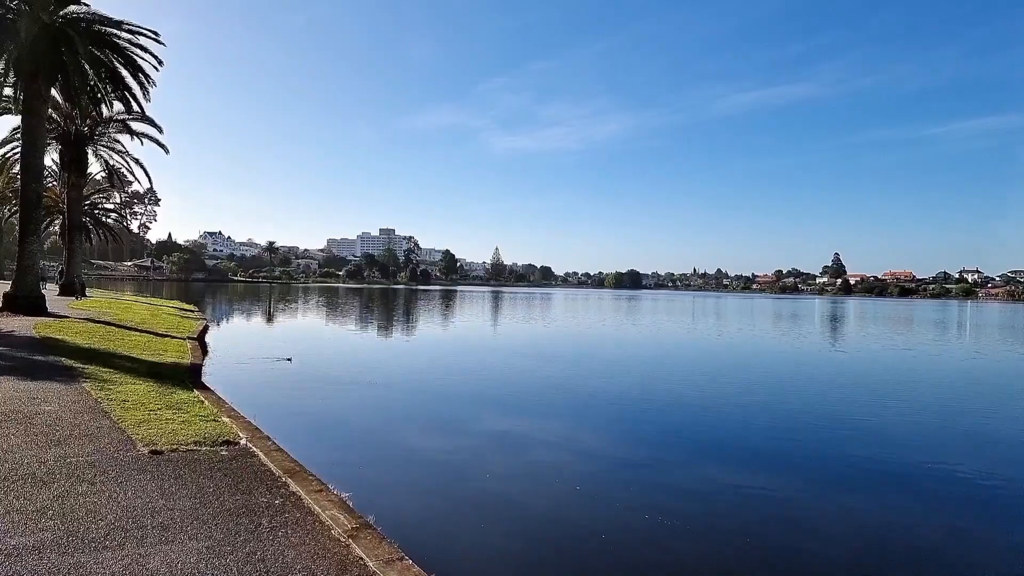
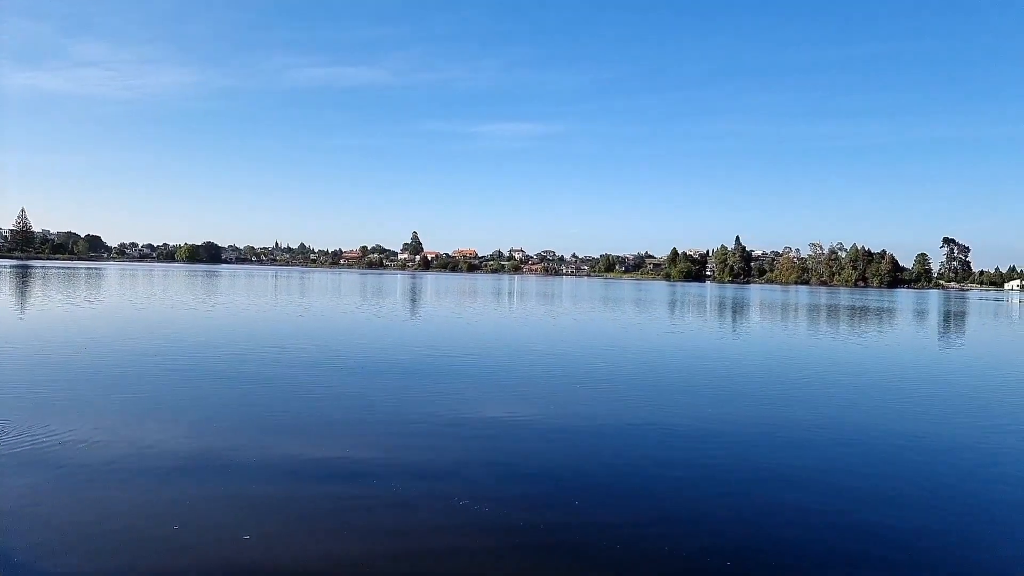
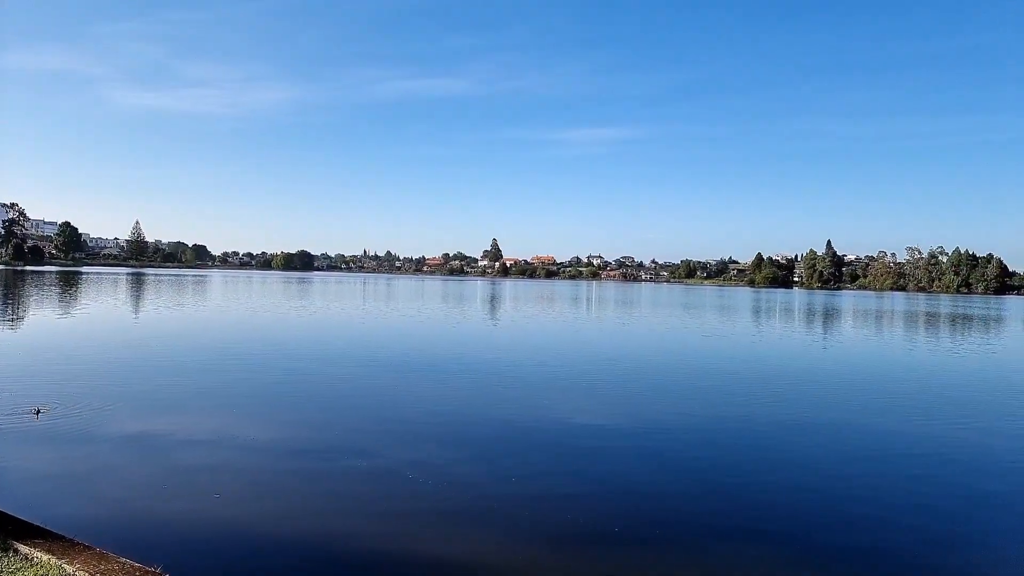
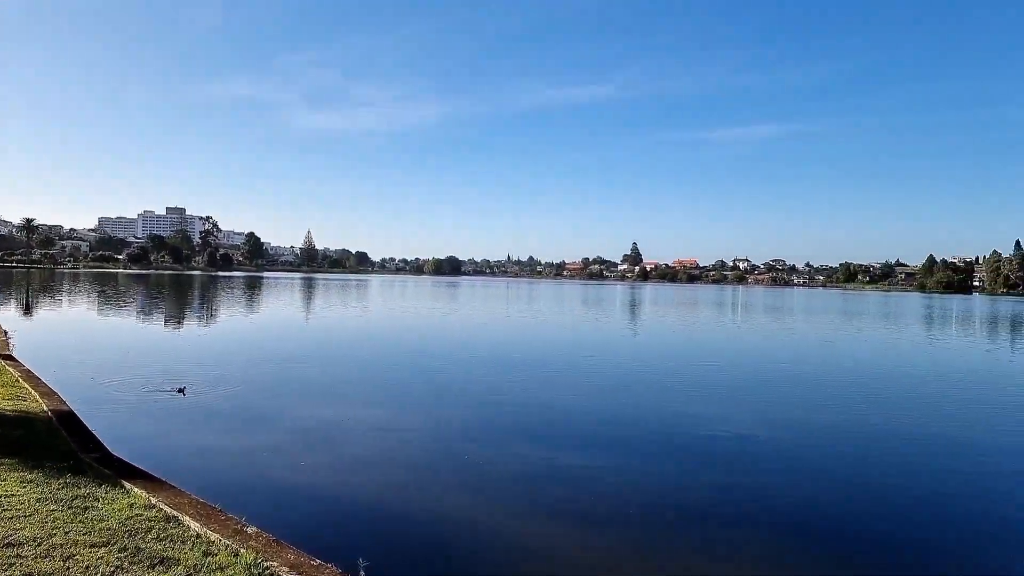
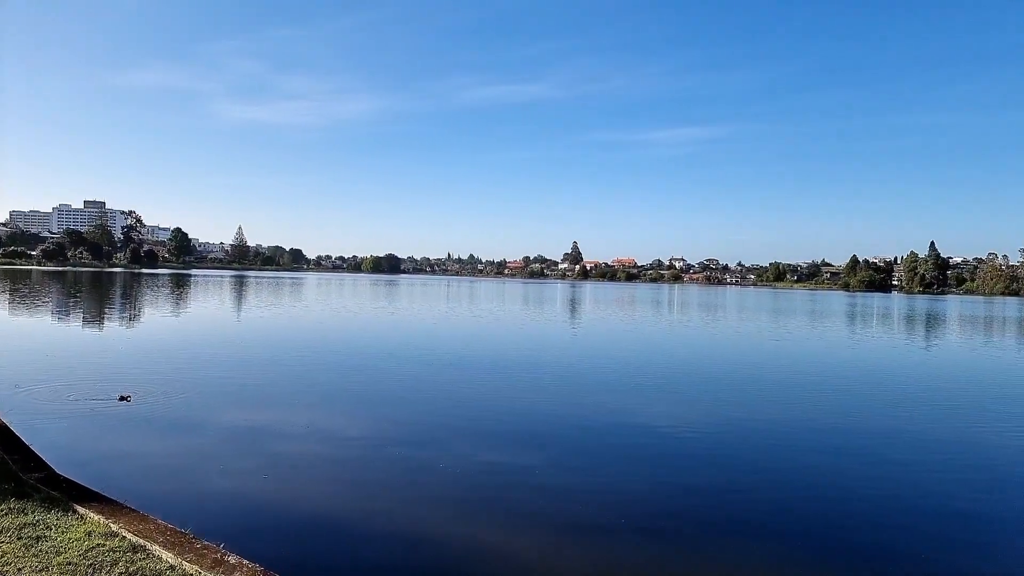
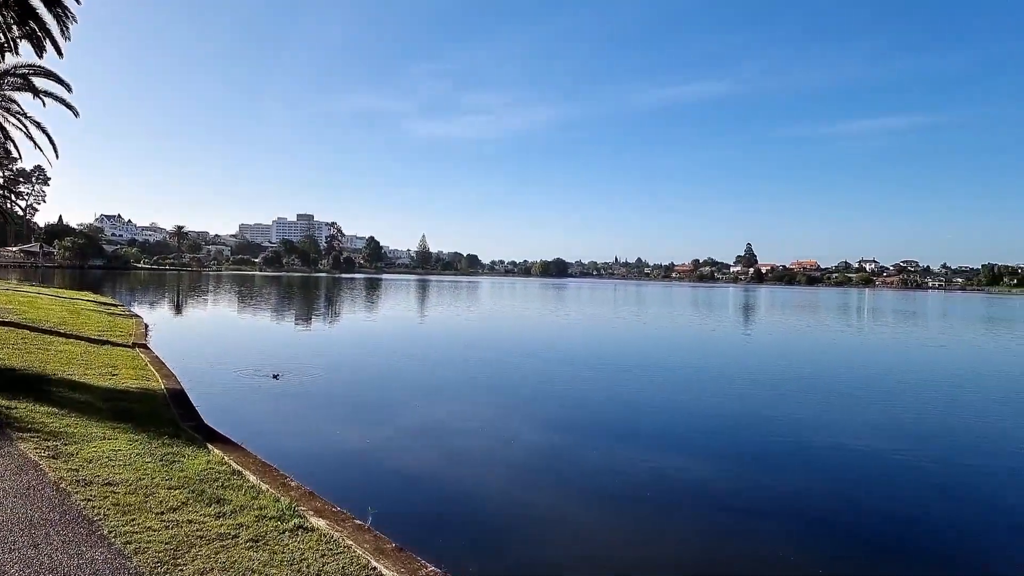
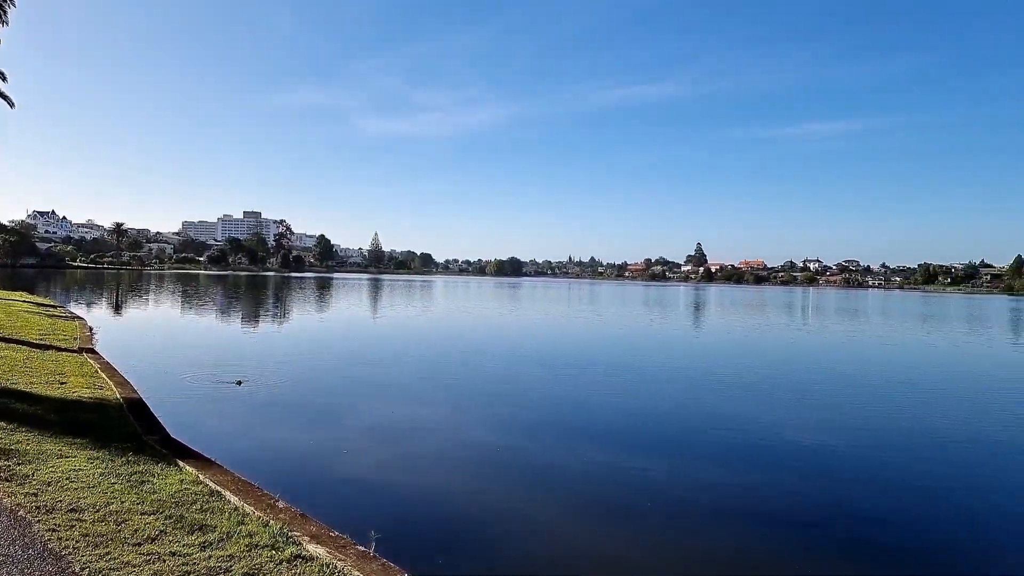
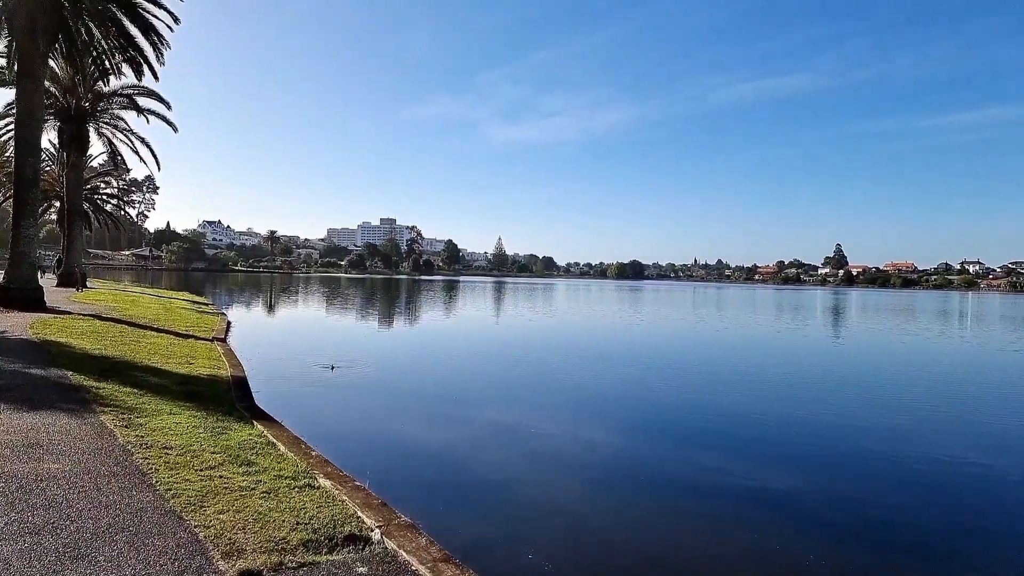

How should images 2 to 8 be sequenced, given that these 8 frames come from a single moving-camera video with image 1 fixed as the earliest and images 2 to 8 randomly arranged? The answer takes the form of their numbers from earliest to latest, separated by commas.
8, 6, 7, 4, 5, 3, 2
